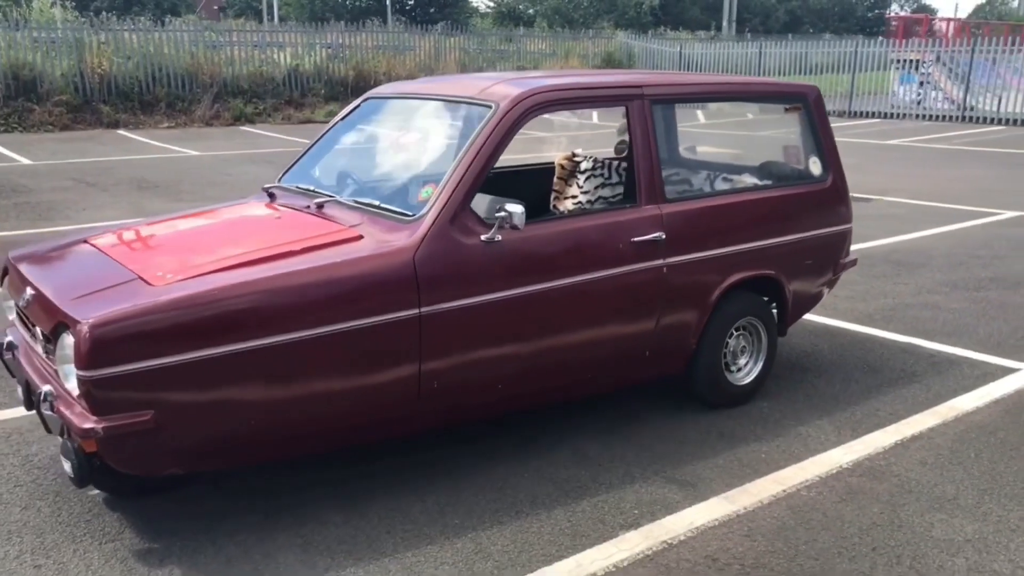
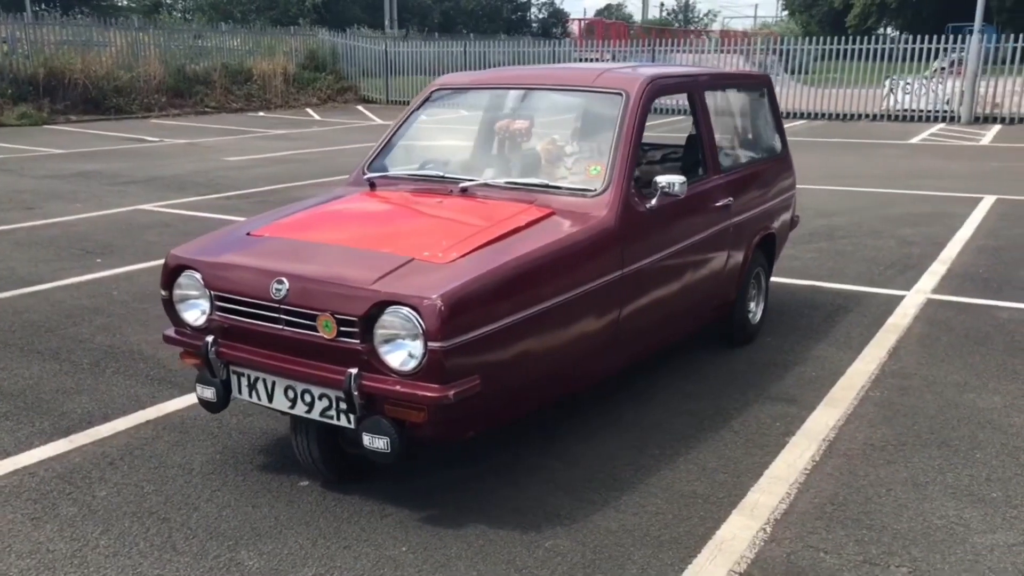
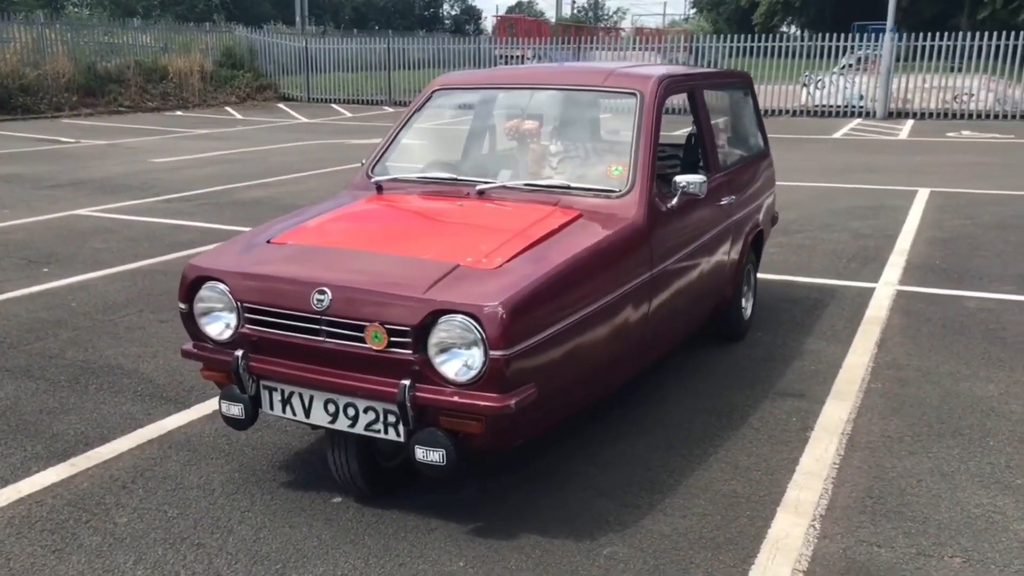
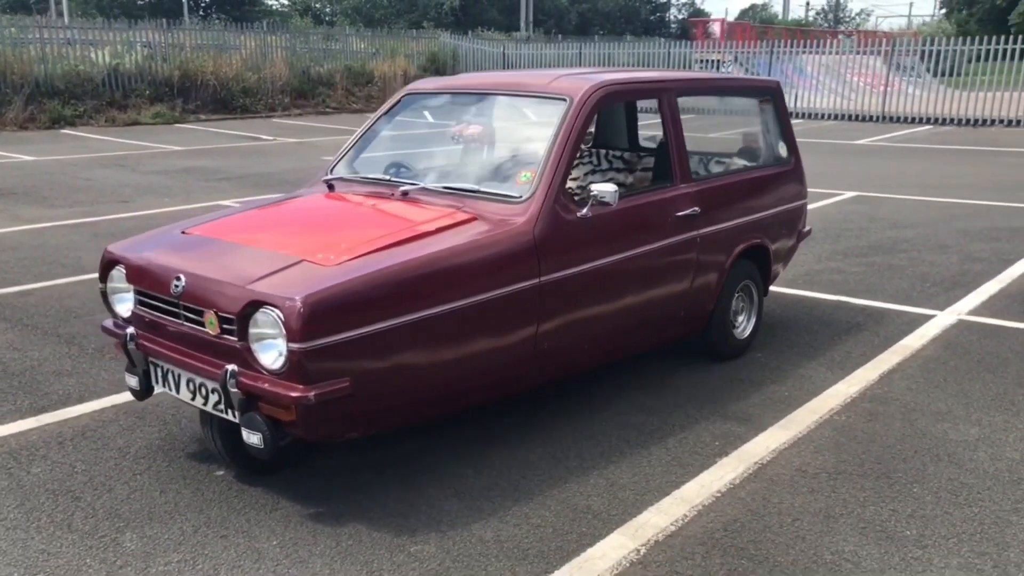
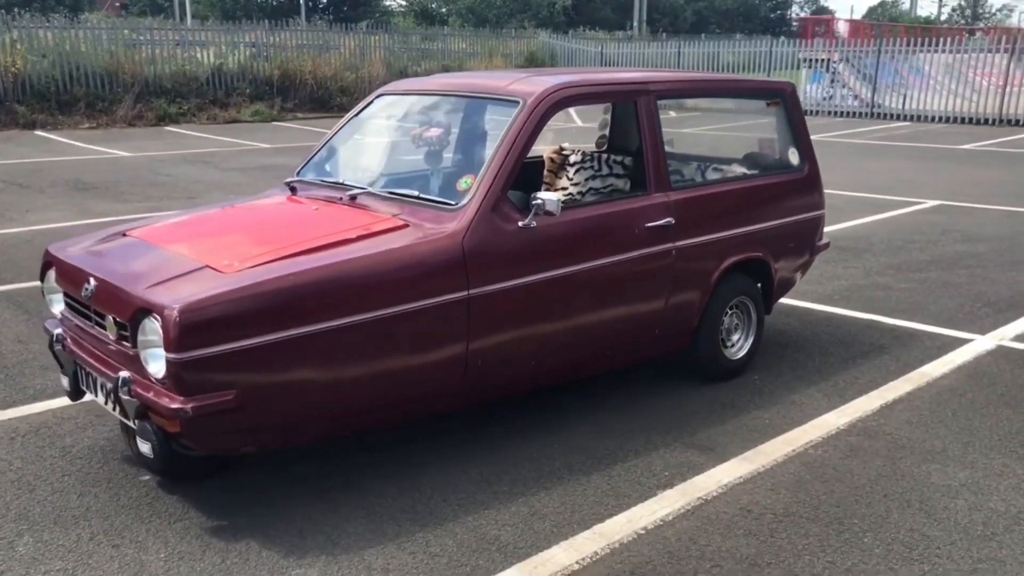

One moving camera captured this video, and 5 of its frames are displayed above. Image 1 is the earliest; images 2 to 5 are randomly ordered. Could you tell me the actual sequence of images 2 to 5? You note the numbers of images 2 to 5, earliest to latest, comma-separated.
5, 4, 2, 3
